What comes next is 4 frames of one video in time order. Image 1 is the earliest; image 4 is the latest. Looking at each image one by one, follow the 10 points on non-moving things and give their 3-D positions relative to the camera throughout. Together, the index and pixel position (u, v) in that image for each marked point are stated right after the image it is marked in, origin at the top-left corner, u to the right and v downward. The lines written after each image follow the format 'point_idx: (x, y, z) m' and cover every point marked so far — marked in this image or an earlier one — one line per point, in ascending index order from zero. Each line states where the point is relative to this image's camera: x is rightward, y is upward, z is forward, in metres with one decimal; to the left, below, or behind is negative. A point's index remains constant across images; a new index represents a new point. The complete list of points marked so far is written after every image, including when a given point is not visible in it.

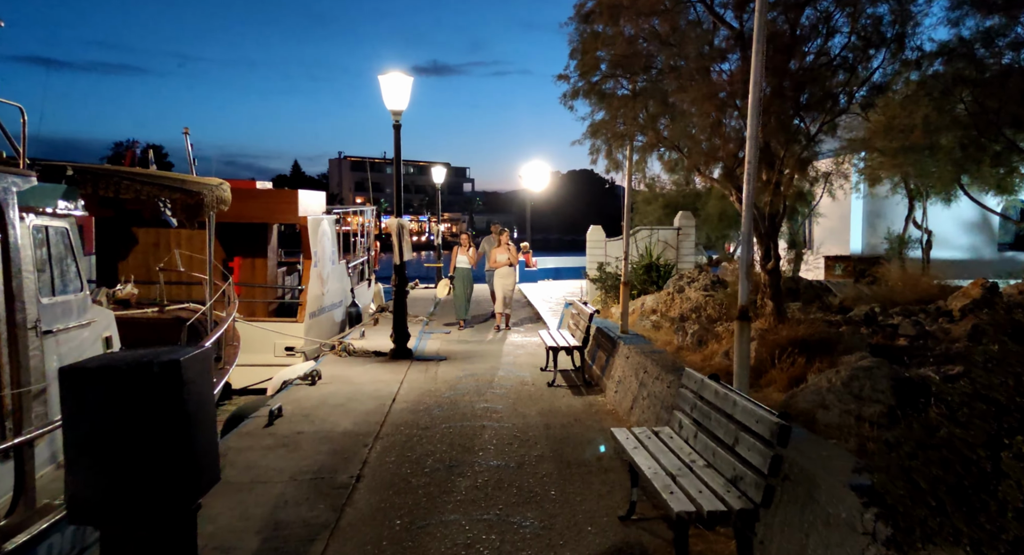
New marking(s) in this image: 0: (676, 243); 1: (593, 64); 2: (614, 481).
0: (+4.5, +0.9, +17.8) m
1: (+1.3, +3.7, +11.3) m
2: (+1.1, -2.2, +6.8) m
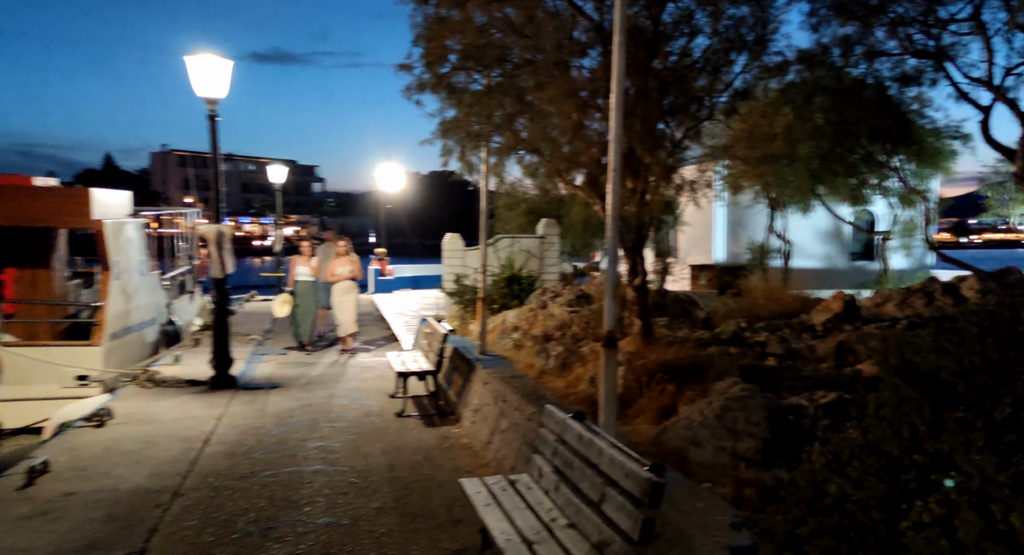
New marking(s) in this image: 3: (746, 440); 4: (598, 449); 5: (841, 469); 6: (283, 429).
0: (+0.8, +0.7, +17.2) m
1: (-1.1, +3.6, +10.2) m
2: (-0.4, -2.4, +5.7) m
3: (+2.0, -1.4, +5.5) m
4: (+0.7, -1.3, +4.8) m
5: (+1.5, -0.8, +2.8) m
6: (-2.9, -1.9, +8.3) m
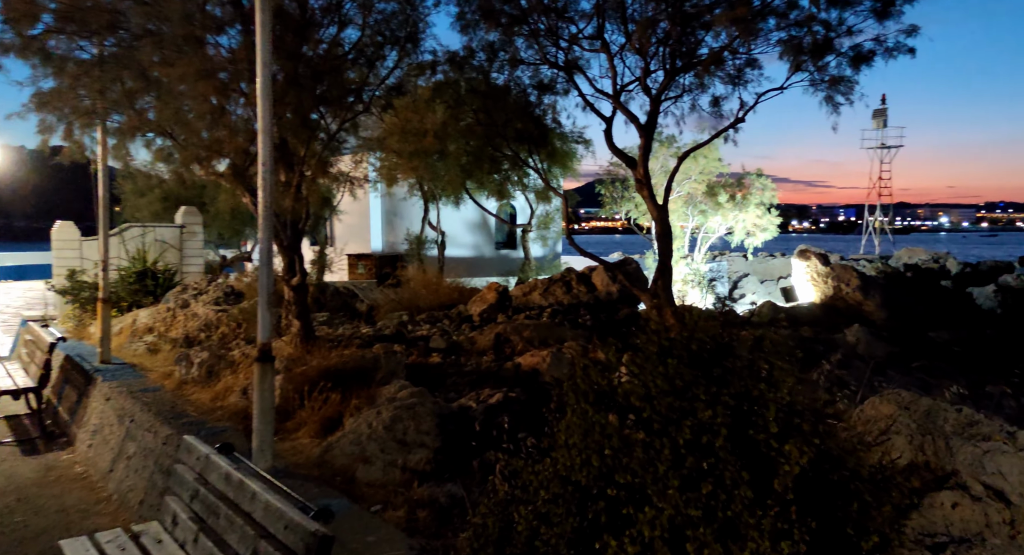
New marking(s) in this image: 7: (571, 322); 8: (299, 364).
0: (-7.8, +0.8, +14.6) m
1: (-6.0, +3.5, +7.5) m
2: (-3.0, -2.4, +4.1) m
3: (-0.8, -1.4, +5.1) m
4: (-1.6, -1.3, +3.9) m
5: (+0.1, -0.9, +2.5) m
6: (-6.4, -2.0, +5.1) m
7: (+1.0, -0.8, +11.3) m
8: (-2.4, -1.0, +7.3) m
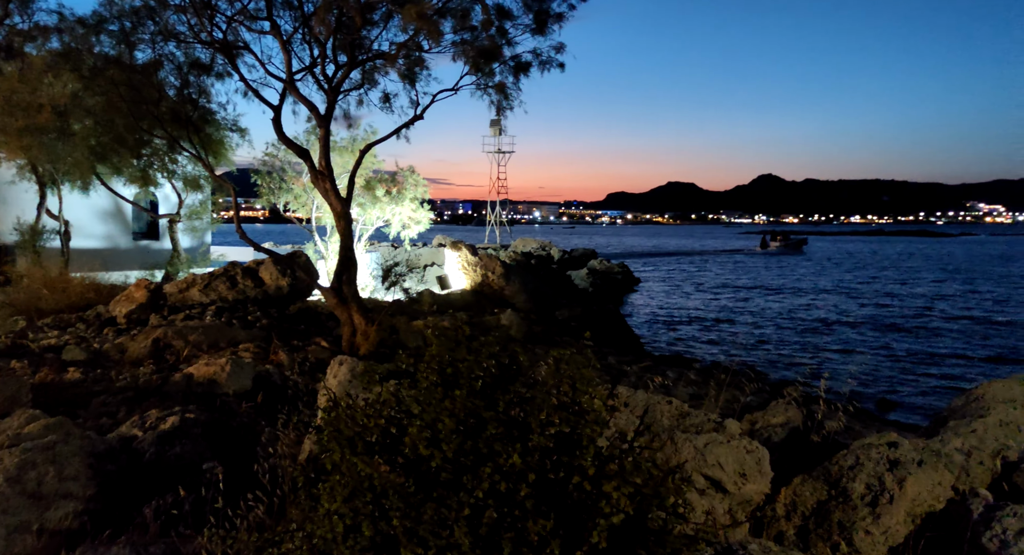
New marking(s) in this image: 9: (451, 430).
0: (-13.6, +0.9, +8.5) m
1: (-8.5, +3.5, +3.2) m
2: (-4.2, -2.5, +1.9) m
3: (-2.7, -1.4, +3.9) m
4: (-2.9, -1.4, +2.4) m
5: (-0.7, -1.0, +2.1) m
6: (-7.6, -2.1, +1.0) m
7: (-4.3, -0.7, +10.1) m
8: (-5.3, -1.0, +4.9) m
9: (-0.2, -0.5, +2.0) m
